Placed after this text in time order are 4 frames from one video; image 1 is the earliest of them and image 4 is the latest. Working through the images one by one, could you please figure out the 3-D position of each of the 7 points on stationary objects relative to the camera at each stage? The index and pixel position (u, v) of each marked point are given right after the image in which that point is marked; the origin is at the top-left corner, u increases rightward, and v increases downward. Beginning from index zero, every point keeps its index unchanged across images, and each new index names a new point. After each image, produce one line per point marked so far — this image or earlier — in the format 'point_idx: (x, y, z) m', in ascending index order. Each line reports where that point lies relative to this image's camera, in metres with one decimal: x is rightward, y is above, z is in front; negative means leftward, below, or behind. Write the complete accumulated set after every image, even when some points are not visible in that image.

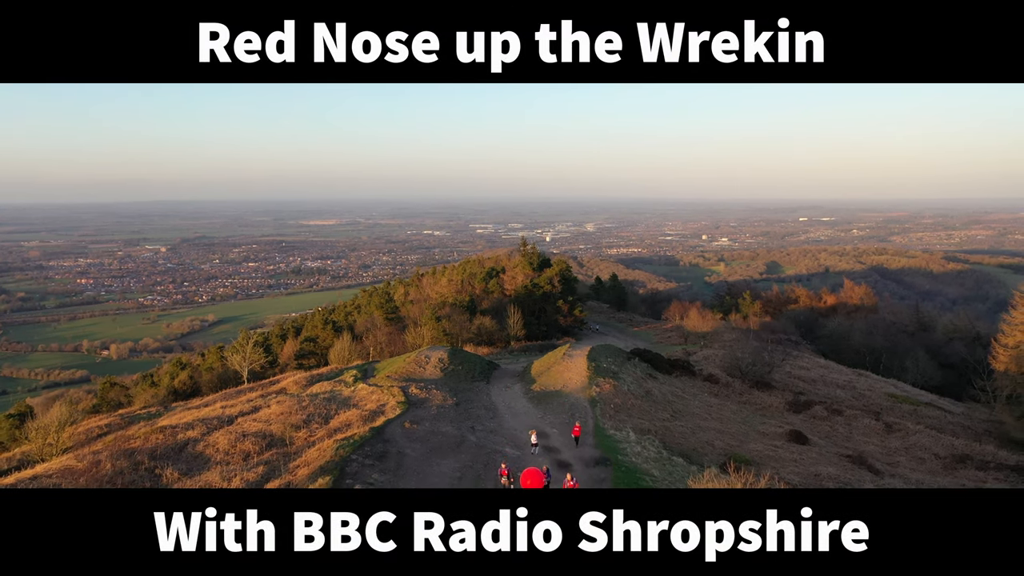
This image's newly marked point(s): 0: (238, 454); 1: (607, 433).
0: (-5.3, -3.1, +15.6) m
1: (+2.2, -3.2, +18.7) m
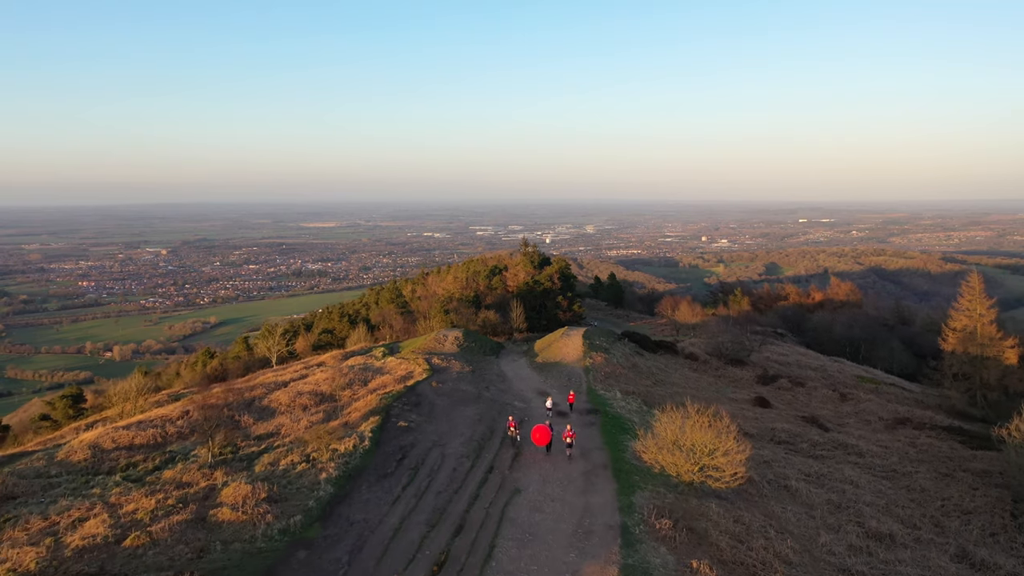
0: (-5.1, -2.8, +19.1) m
1: (+2.4, -2.8, +22.2) m
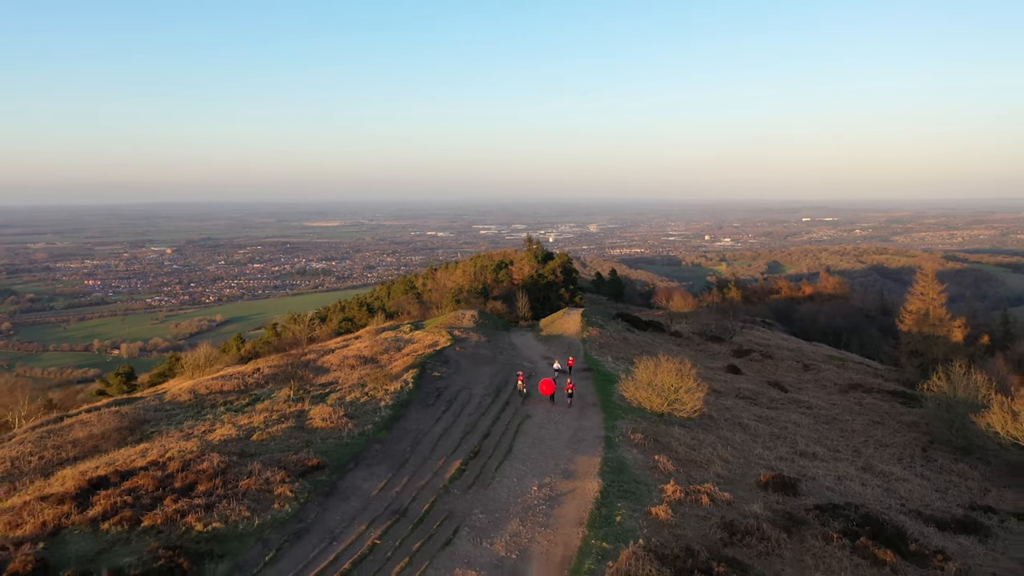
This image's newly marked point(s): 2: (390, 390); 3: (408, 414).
0: (-4.9, -2.2, +23.3) m
1: (+2.7, -2.2, +26.4) m
2: (-2.8, -2.3, +18.2) m
3: (-2.2, -2.6, +16.6) m
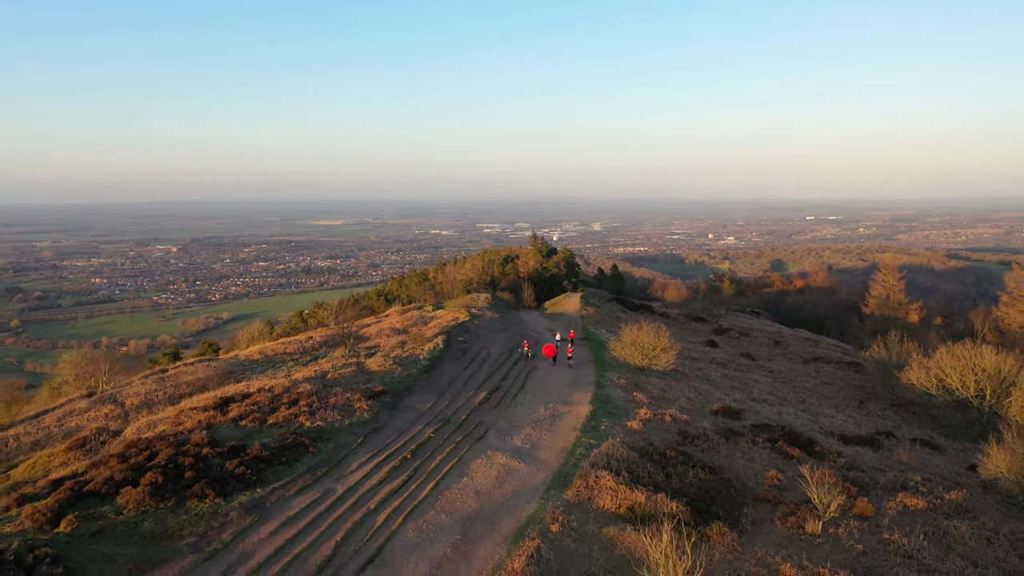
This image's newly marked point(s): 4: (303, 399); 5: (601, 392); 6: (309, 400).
0: (-4.5, -1.6, +27.8) m
1: (+3.0, -1.6, +30.8) m
2: (-2.5, -1.8, +22.7) m
3: (-1.9, -2.1, +21.1) m
4: (-4.3, -2.3, +16.3) m
5: (+2.2, -2.5, +19.3) m
6: (-4.2, -2.3, +16.3) m
